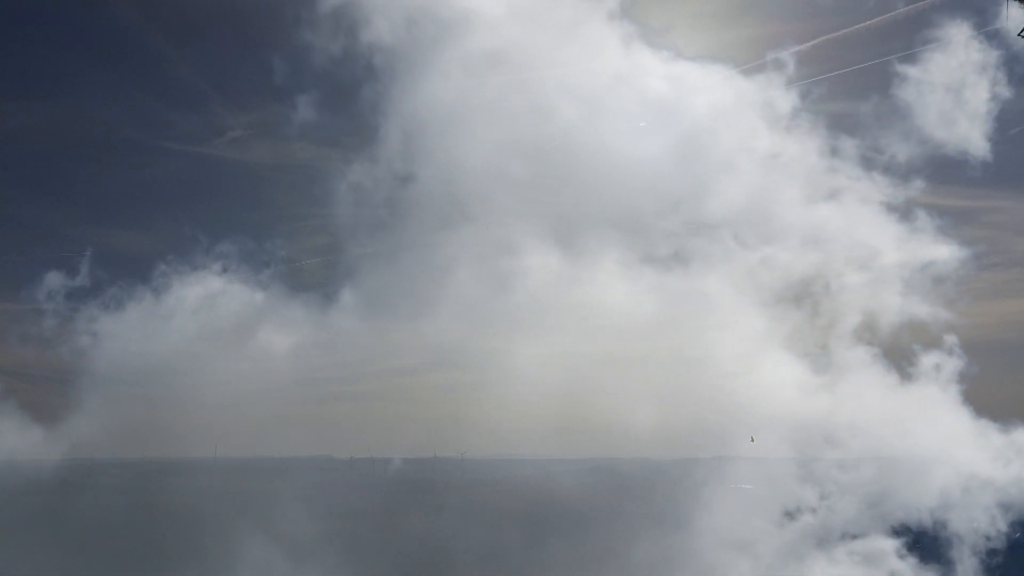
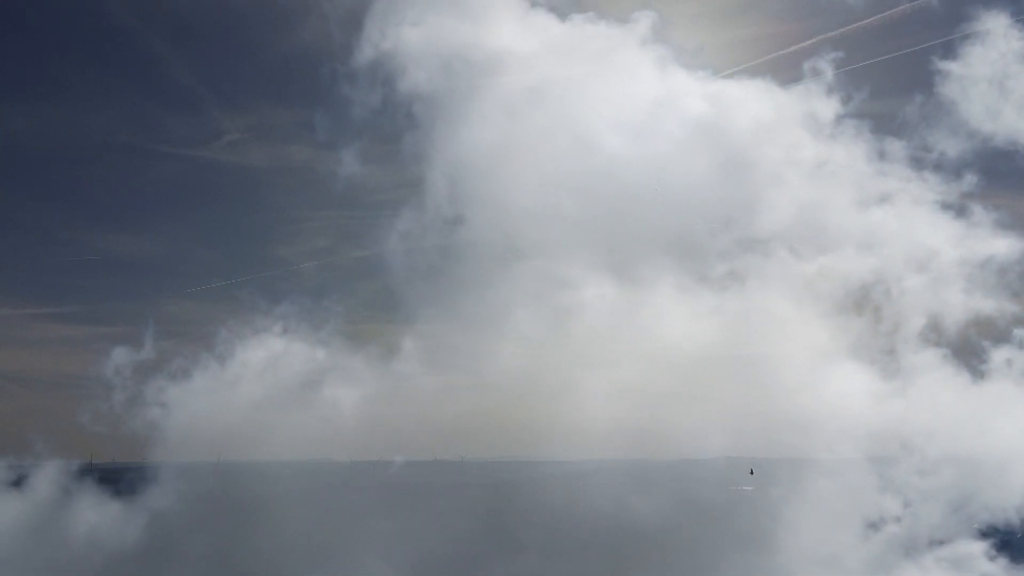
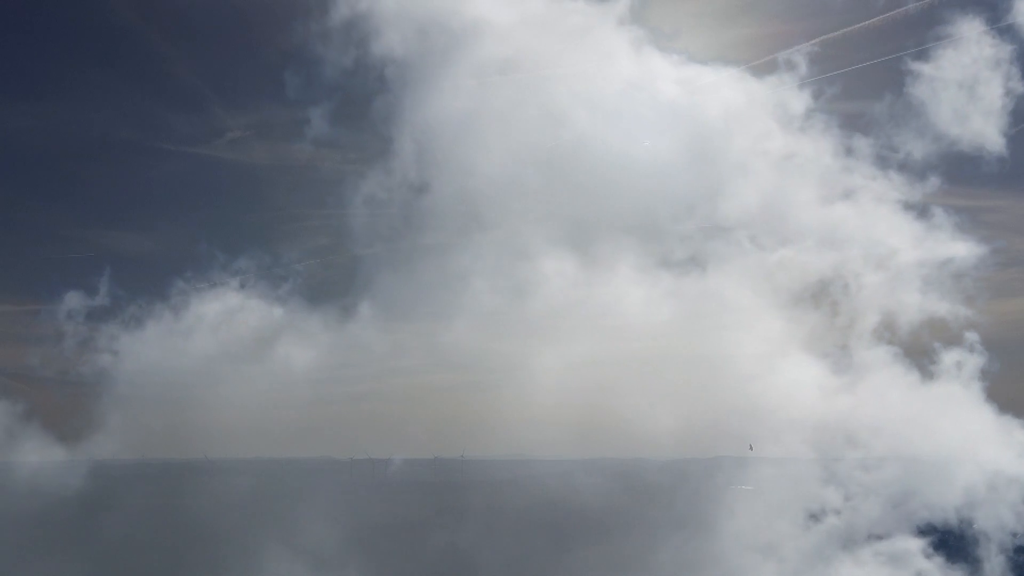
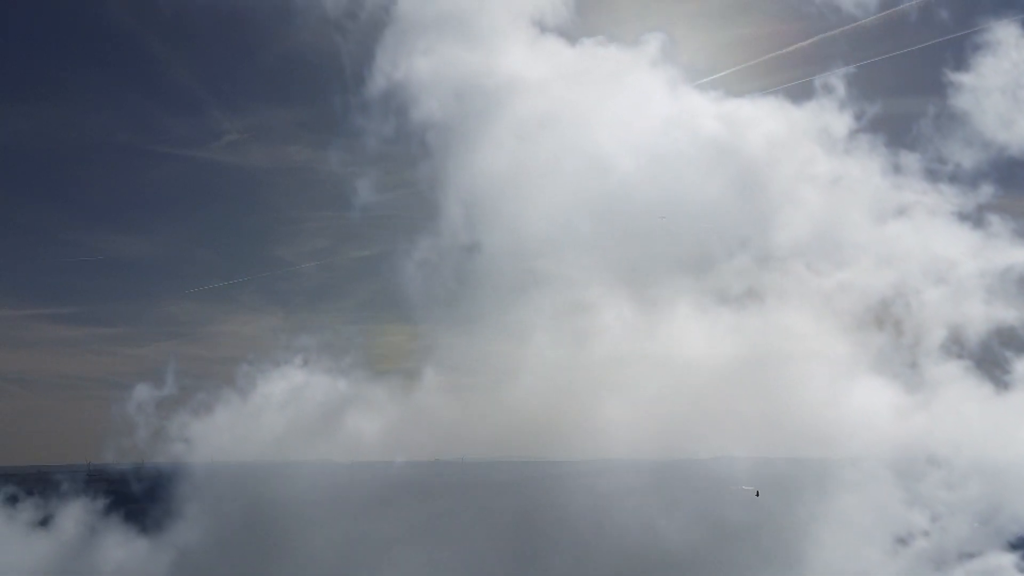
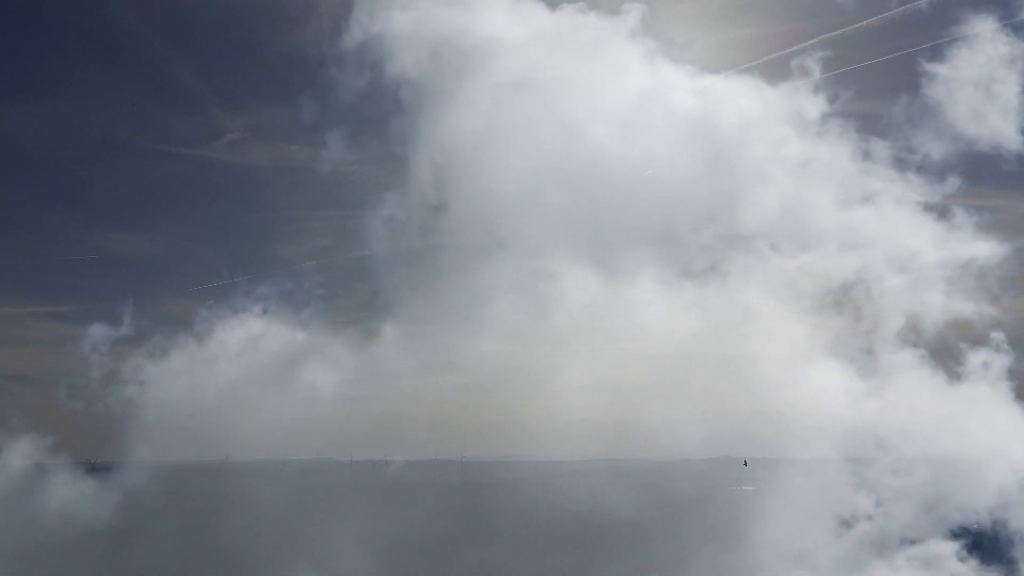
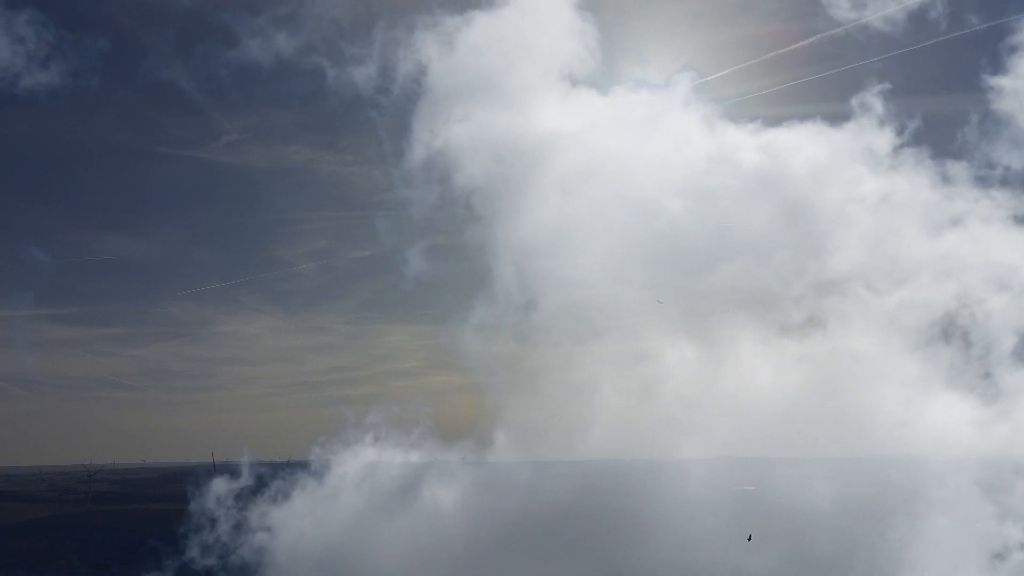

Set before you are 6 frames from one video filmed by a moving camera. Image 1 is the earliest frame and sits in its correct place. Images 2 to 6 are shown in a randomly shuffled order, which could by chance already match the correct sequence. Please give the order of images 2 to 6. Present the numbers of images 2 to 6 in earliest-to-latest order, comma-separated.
3, 5, 2, 4, 6
